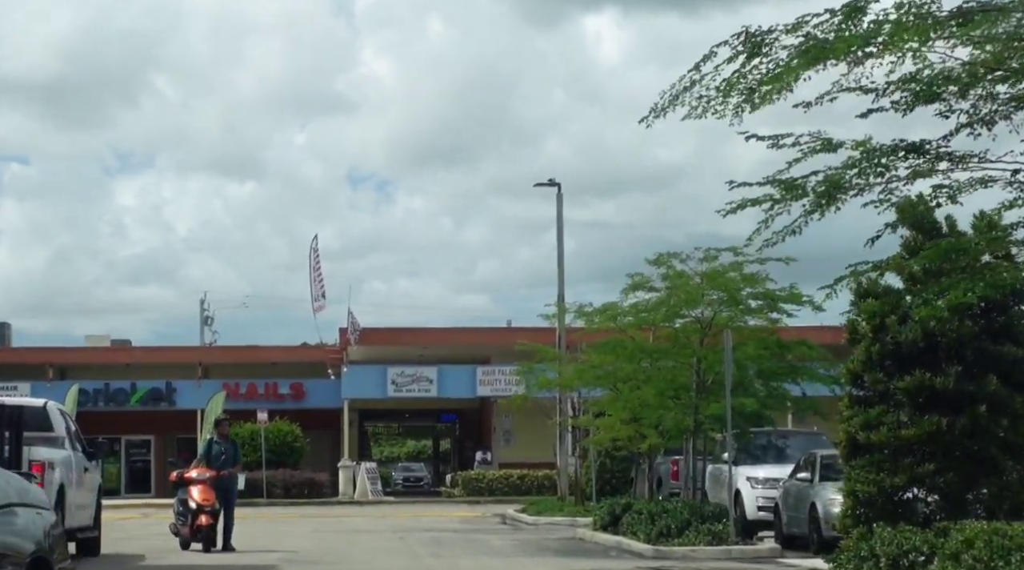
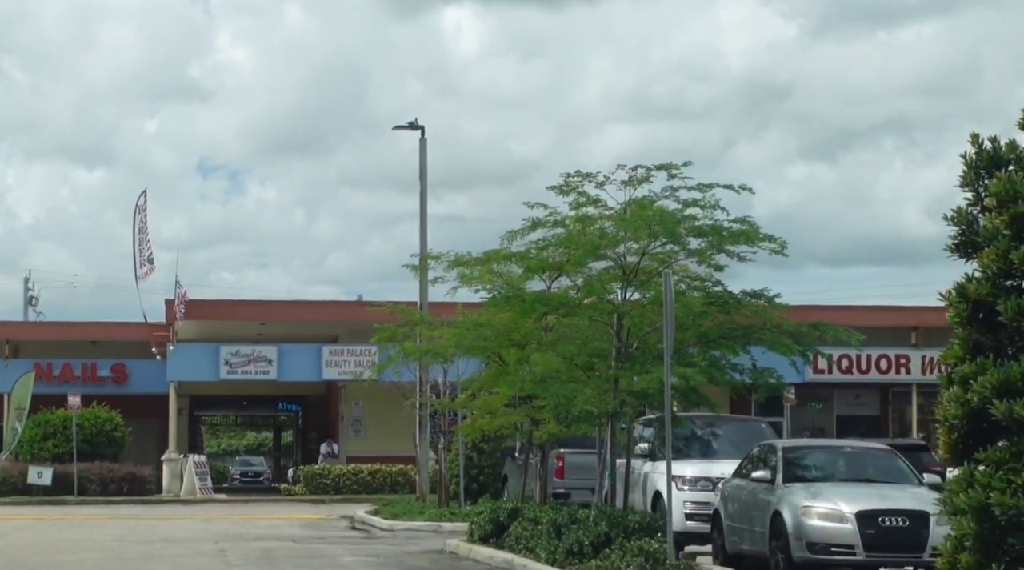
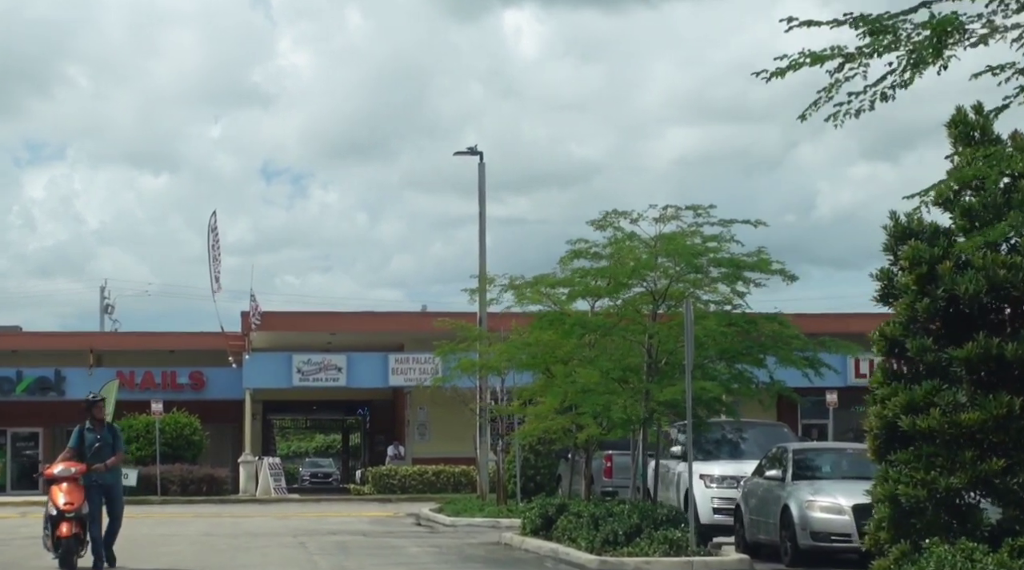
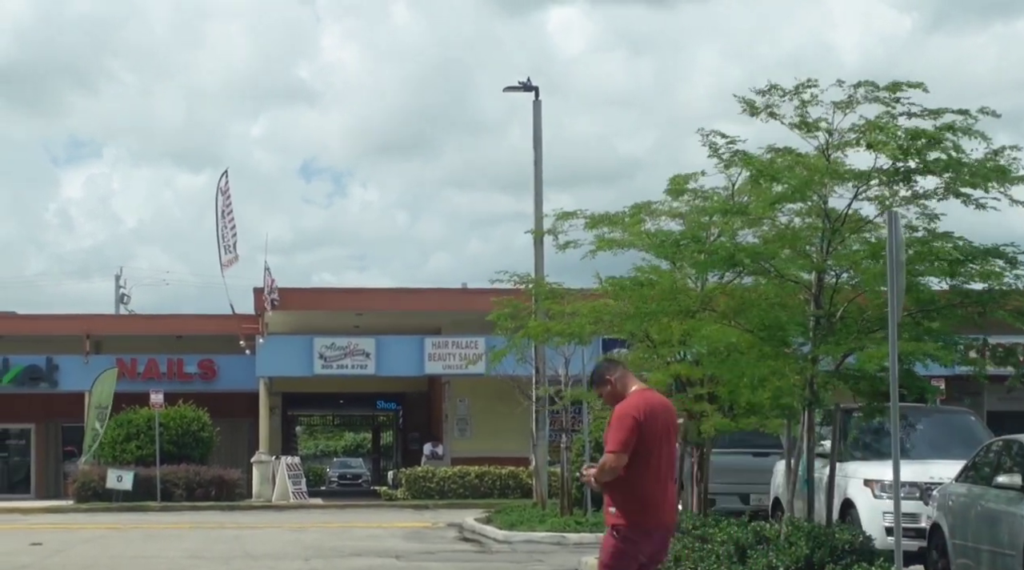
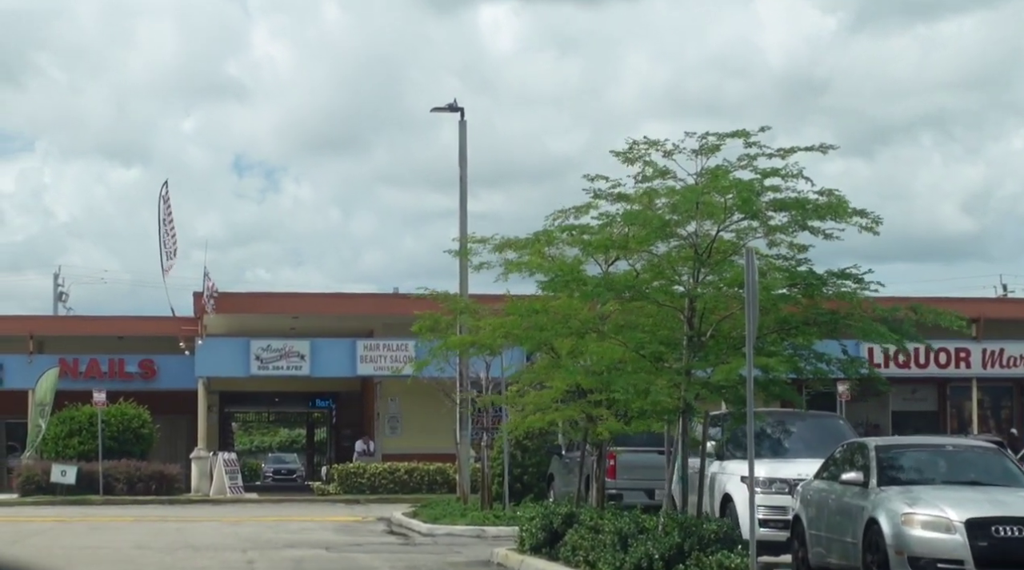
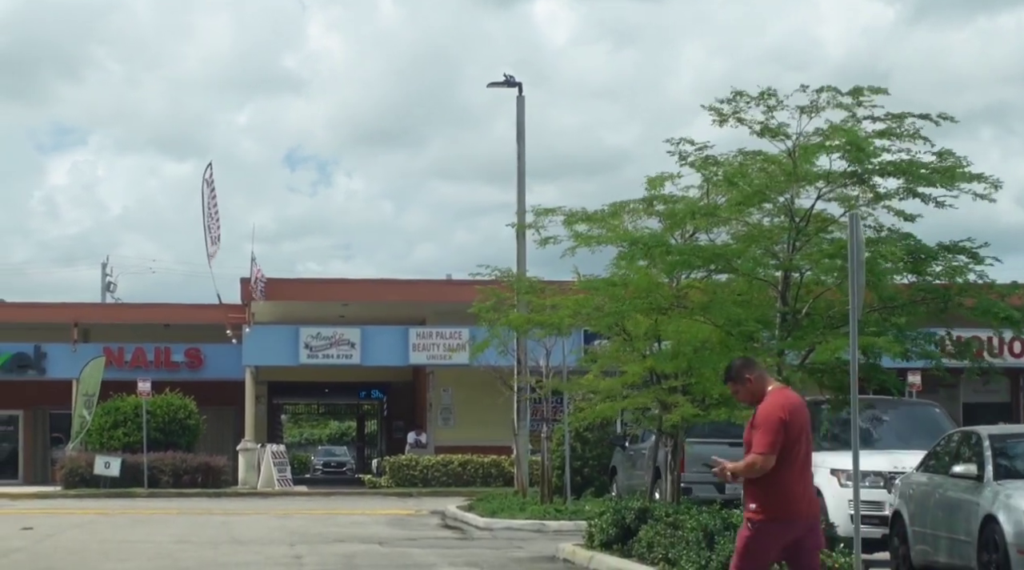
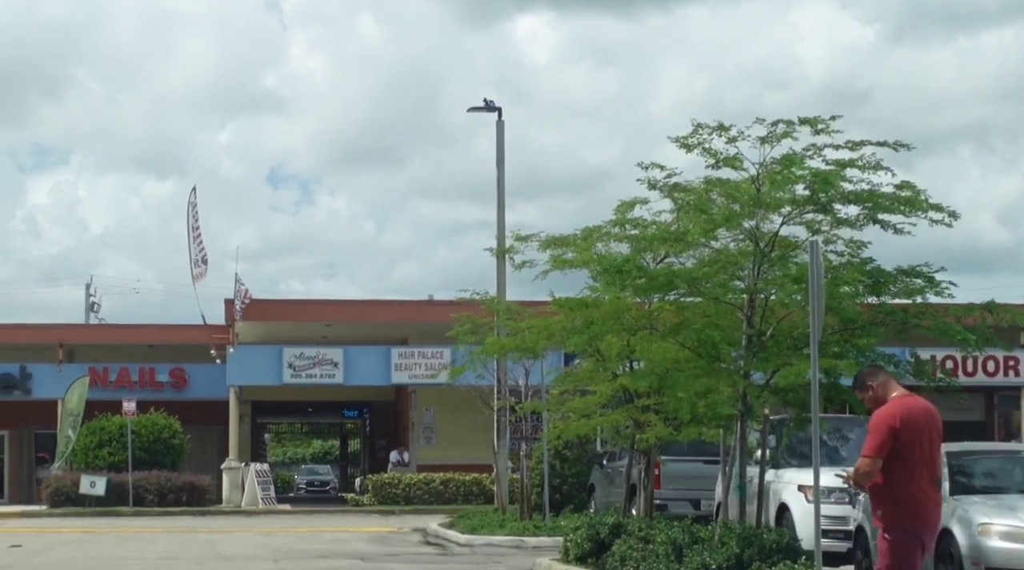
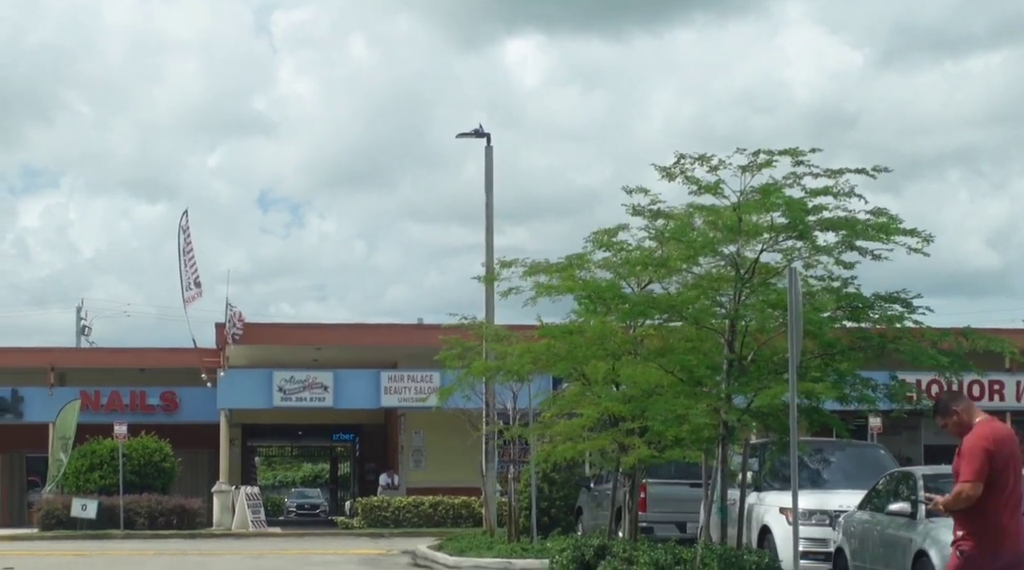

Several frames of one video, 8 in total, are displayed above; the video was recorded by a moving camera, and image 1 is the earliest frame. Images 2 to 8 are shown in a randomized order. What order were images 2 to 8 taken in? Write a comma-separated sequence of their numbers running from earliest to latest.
3, 2, 5, 8, 7, 6, 4
